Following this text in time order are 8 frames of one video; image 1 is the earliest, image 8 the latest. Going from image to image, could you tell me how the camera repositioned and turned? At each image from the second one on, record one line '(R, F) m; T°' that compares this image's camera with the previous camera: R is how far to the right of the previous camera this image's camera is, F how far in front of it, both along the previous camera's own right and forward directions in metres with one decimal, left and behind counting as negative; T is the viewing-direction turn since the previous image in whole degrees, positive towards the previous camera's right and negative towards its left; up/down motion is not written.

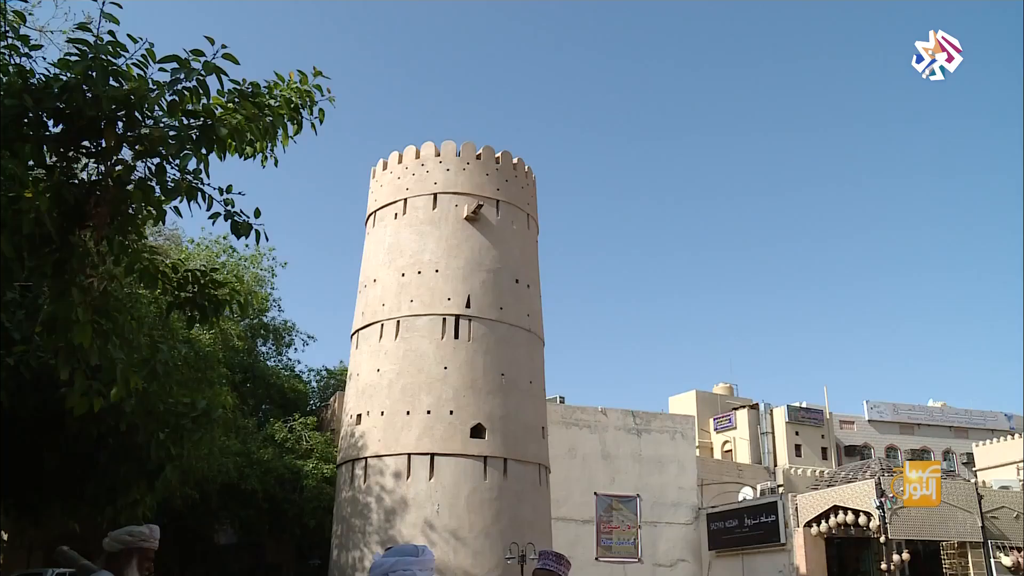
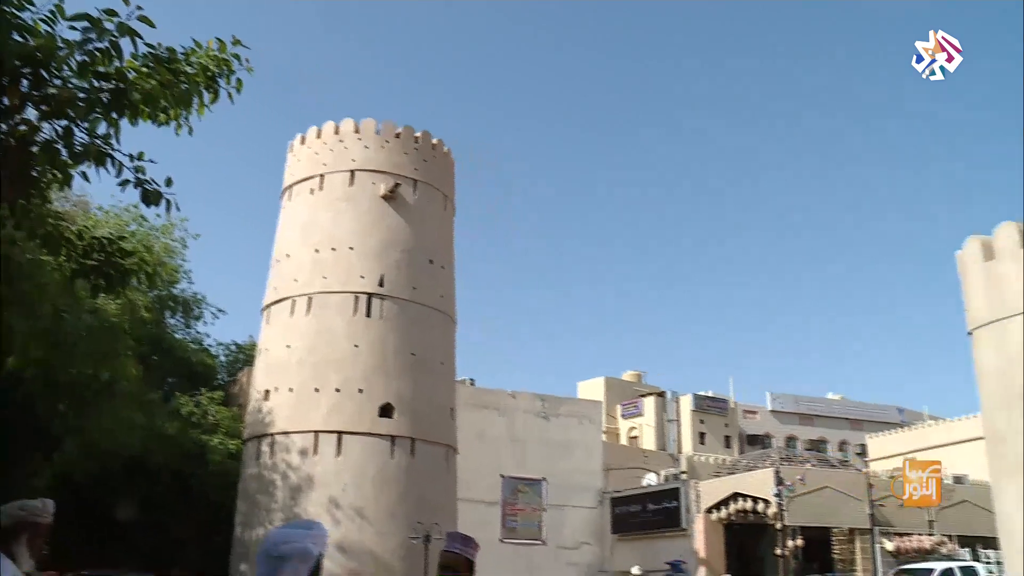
(+0.3, -2.0) m; +4°
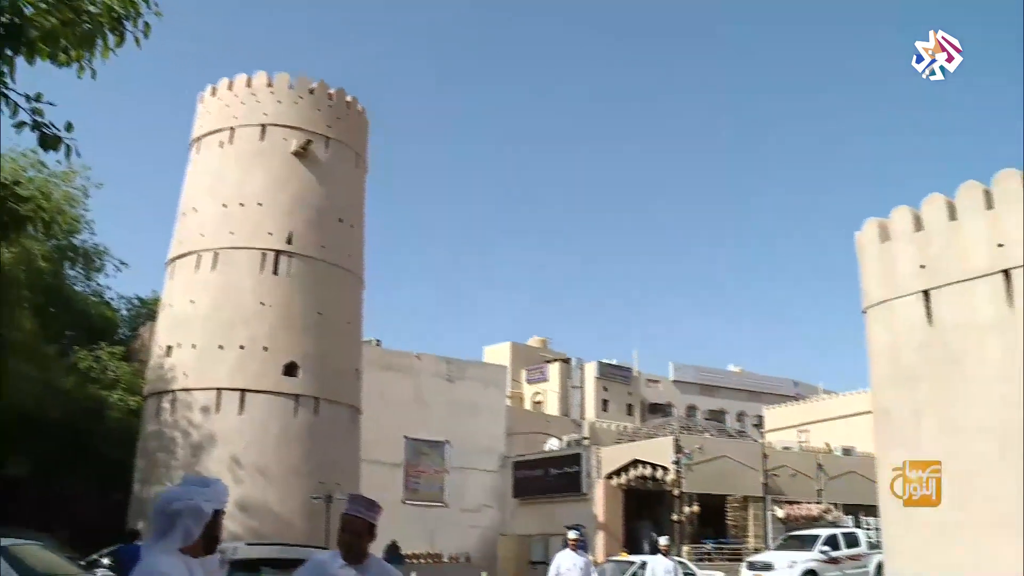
(0.0, -0.4) m; +5°
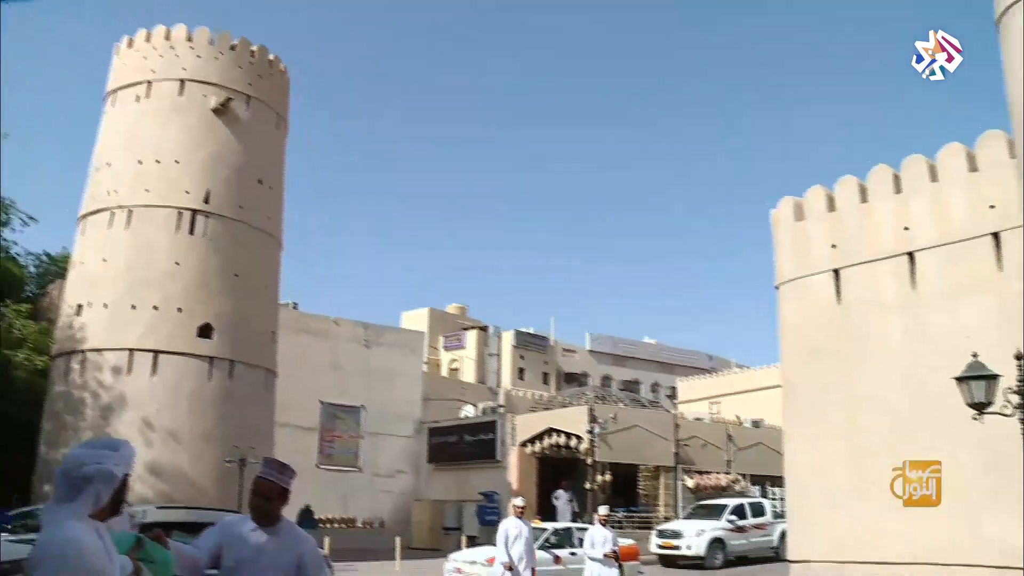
(-0.1, 0.0) m; +4°
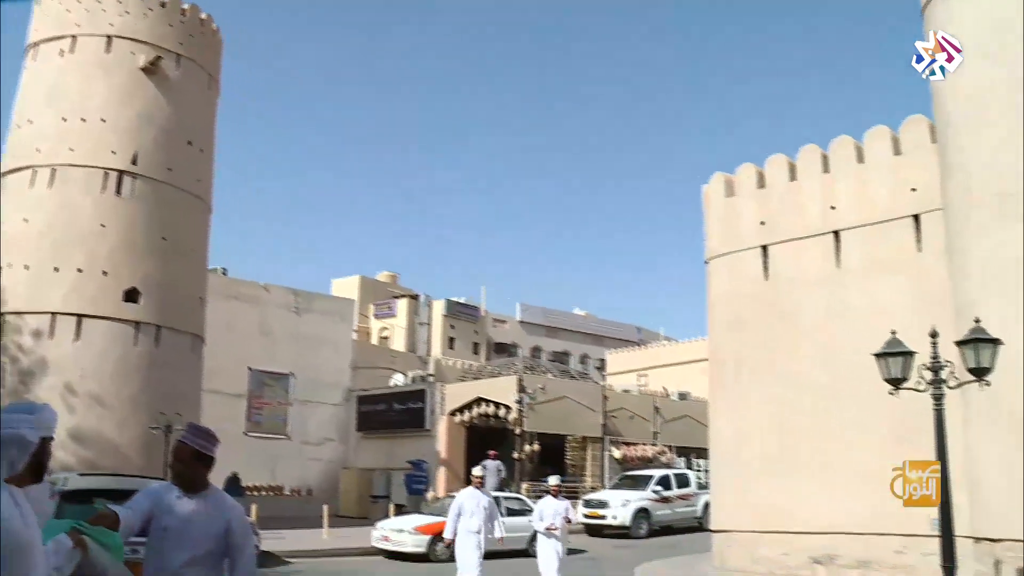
(-0.1, -0.2) m; +4°
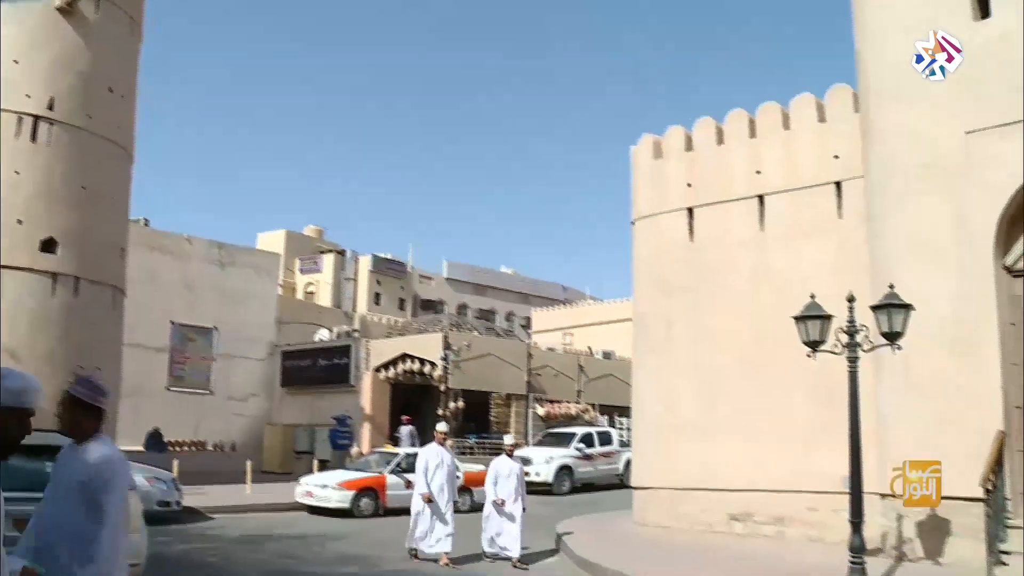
(0.0, -0.2) m; +4°
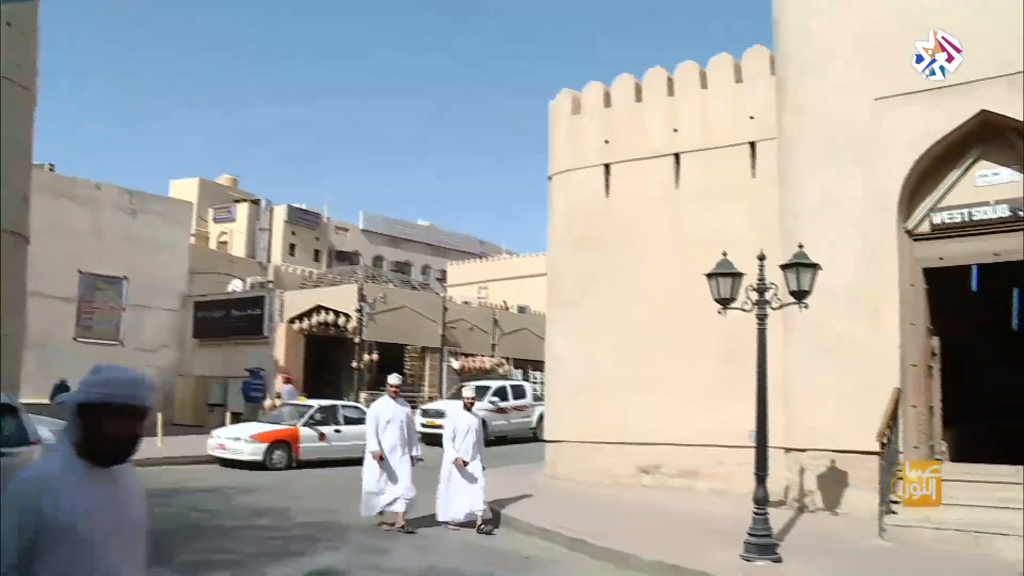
(0.0, -0.2) m; +4°
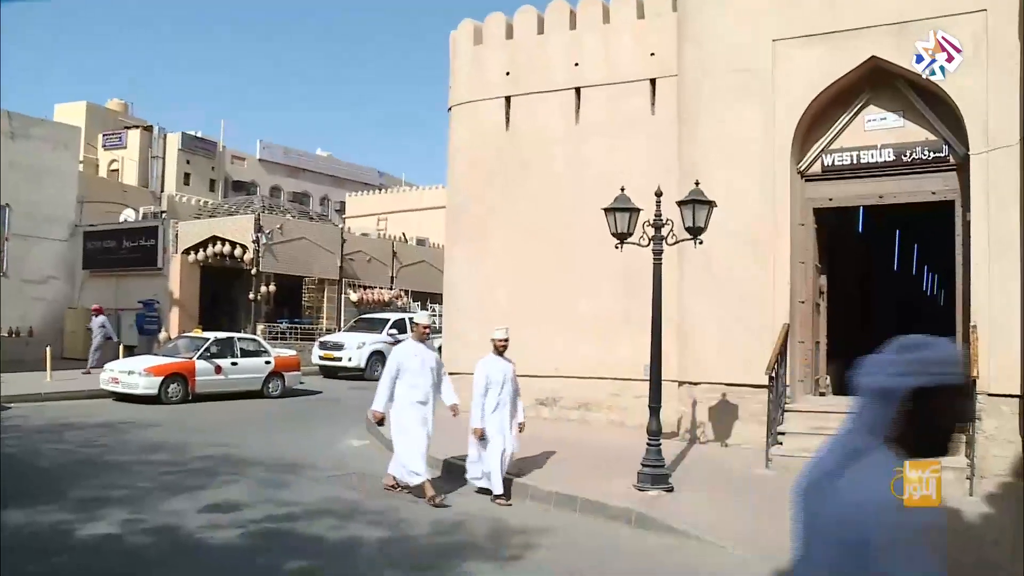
(0.0, -0.1) m; +5°
